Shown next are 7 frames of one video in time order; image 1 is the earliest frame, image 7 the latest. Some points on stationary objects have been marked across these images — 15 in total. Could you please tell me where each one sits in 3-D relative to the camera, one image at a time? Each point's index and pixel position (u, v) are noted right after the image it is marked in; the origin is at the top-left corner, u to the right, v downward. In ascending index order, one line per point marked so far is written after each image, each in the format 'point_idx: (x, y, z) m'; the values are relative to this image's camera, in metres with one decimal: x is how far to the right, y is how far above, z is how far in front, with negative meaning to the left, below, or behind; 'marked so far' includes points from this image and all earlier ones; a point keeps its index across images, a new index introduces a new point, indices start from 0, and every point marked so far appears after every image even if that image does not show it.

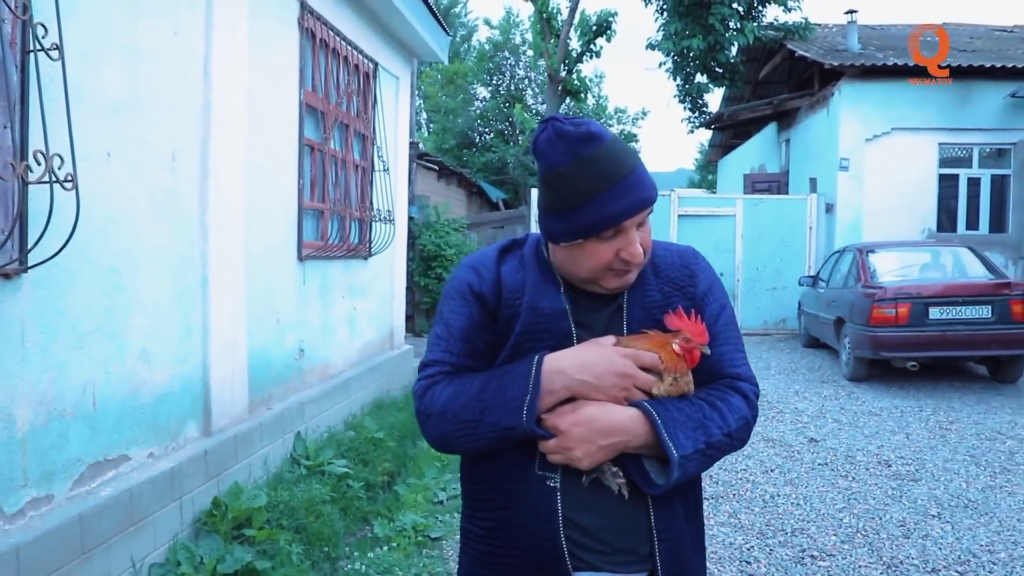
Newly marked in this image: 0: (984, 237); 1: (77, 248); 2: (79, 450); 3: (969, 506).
0: (+6.2, +0.7, +10.9) m
1: (-1.4, +0.1, +2.7) m
2: (-1.4, -0.5, +2.7) m
3: (+2.2, -1.0, +4.0) m
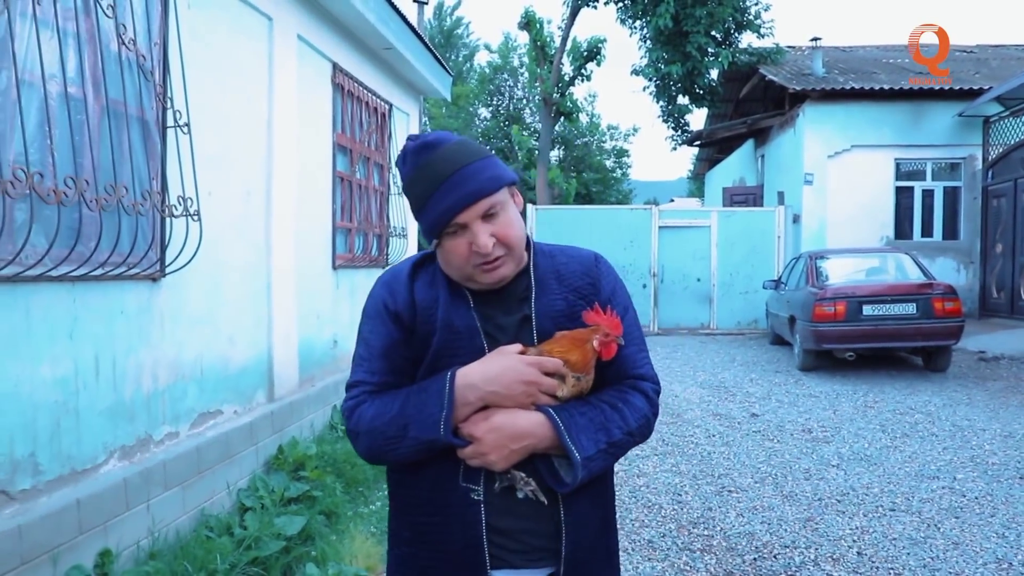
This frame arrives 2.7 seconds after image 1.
0: (+6.1, +0.6, +12.0) m
1: (-1.4, +0.1, +3.8) m
2: (-1.5, -0.5, +3.8) m
3: (+2.2, -1.0, +5.1) m
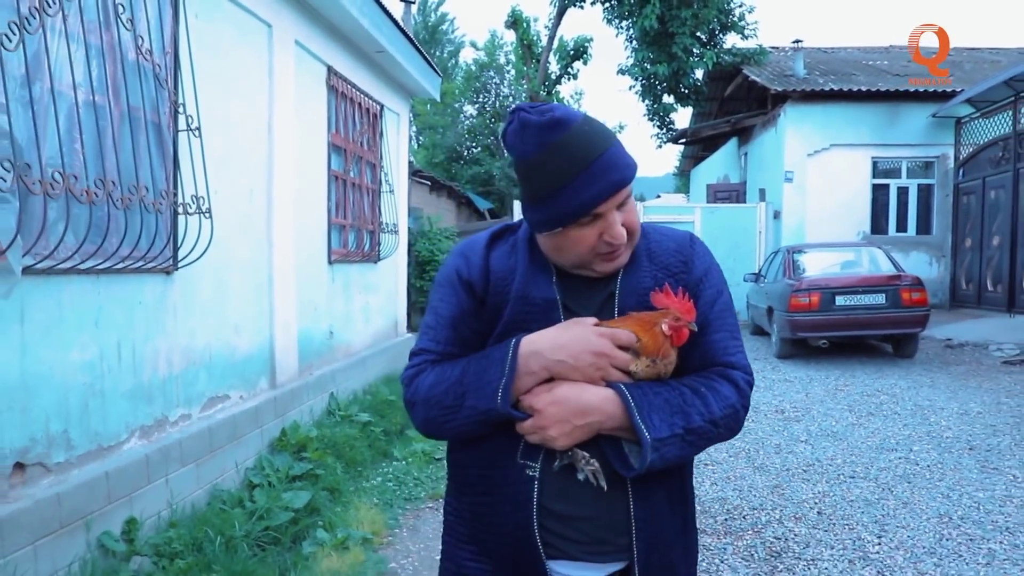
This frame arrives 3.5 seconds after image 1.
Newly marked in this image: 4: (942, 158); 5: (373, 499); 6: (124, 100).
0: (+6.0, +0.7, +12.4) m
1: (-1.5, +0.1, +4.1) m
2: (-1.5, -0.5, +4.1) m
3: (+2.1, -1.0, +5.5) m
4: (+6.3, +2.0, +12.3) m
5: (-0.7, -1.1, +4.4) m
6: (-1.5, +0.8, +3.3) m
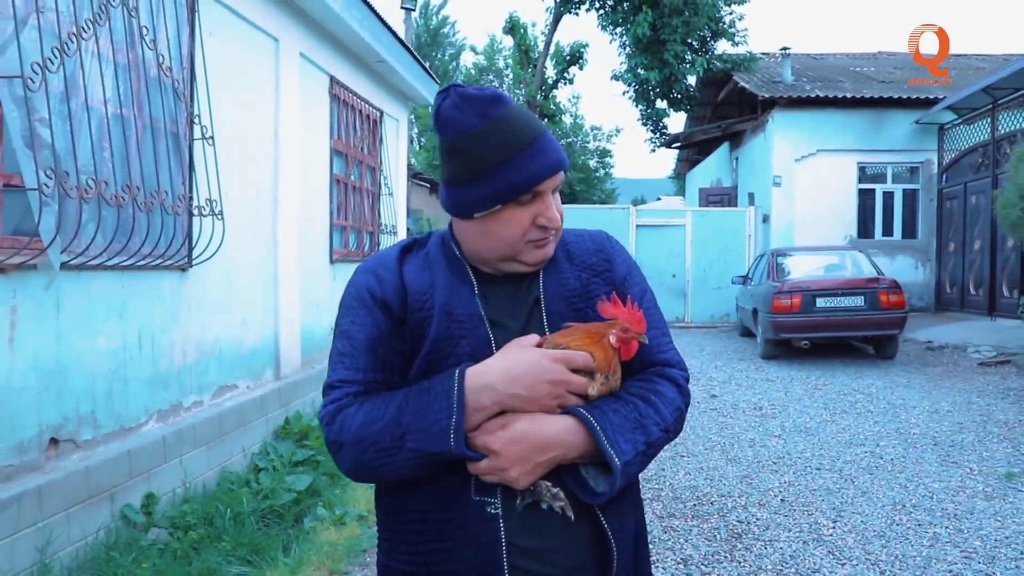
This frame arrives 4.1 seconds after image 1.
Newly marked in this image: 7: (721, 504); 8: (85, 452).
0: (+5.9, +0.7, +12.7) m
1: (-1.5, +0.1, +4.4) m
2: (-1.6, -0.5, +4.4) m
3: (+2.0, -1.0, +5.8) m
4: (+6.3, +1.9, +12.6) m
5: (-0.8, -1.1, +4.7) m
6: (-1.6, +0.8, +3.7) m
7: (+1.0, -1.1, +4.1) m
8: (-1.7, -0.6, +3.3) m
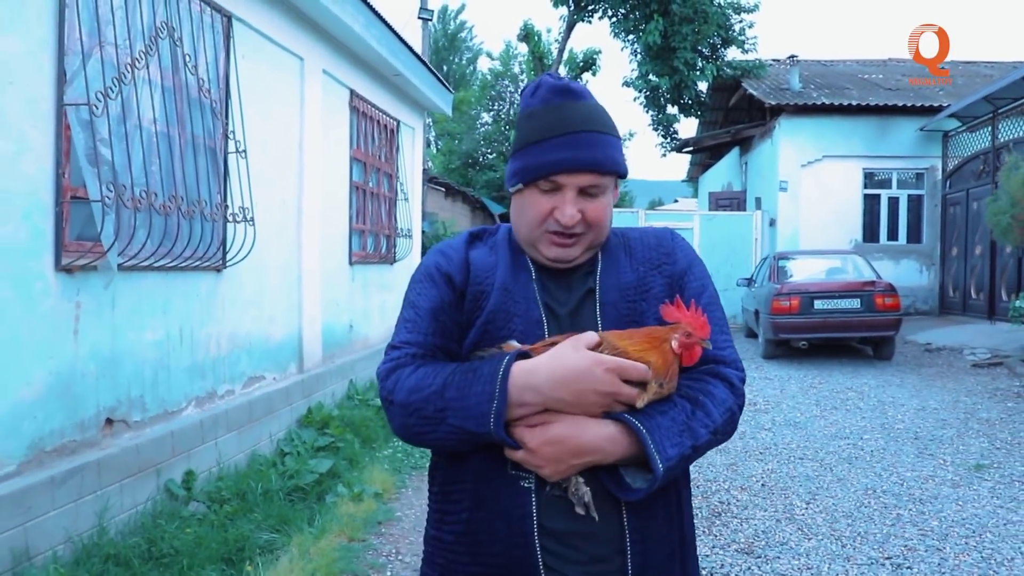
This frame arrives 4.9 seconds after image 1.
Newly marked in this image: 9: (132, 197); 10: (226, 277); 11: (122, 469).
0: (+6.1, +0.6, +13.0) m
1: (-1.5, +0.2, +4.9) m
2: (-1.6, -0.5, +4.8) m
3: (+2.1, -1.0, +6.2) m
4: (+6.5, +1.9, +12.9) m
5: (-0.8, -1.1, +5.1) m
6: (-1.6, +0.8, +4.1) m
7: (+1.0, -1.1, +4.5) m
8: (-1.7, -0.6, +3.7) m
9: (-1.6, +0.4, +3.5) m
10: (-1.6, +0.1, +4.6) m
11: (-1.6, -0.8, +3.5) m
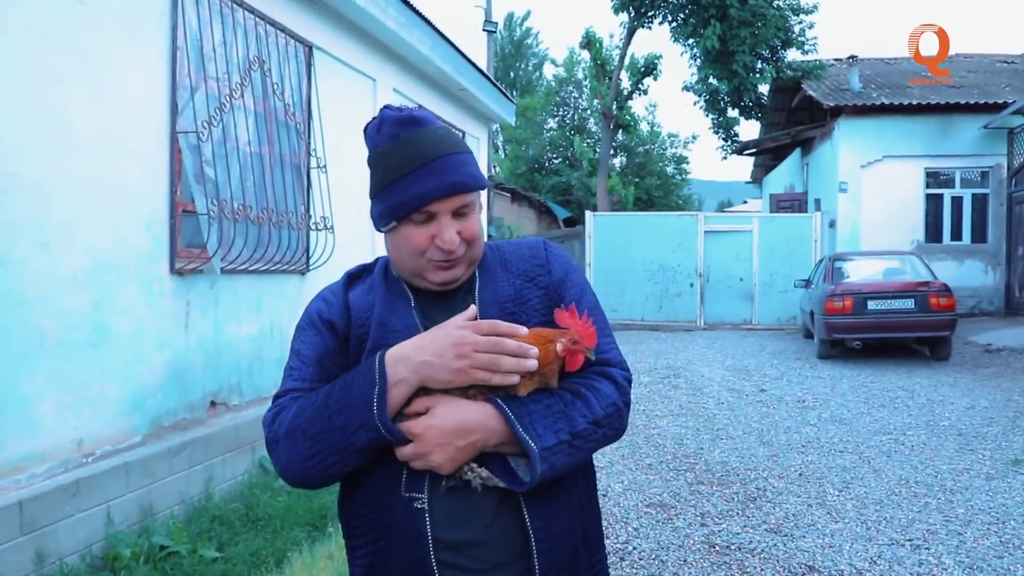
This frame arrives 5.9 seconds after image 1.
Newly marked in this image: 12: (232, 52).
0: (+7.1, +0.6, +12.9) m
1: (-1.2, +0.1, +5.4) m
2: (-1.2, -0.5, +5.4) m
3: (+2.5, -1.0, +6.4) m
4: (+7.4, +1.9, +12.8) m
5: (-0.4, -1.1, +5.6) m
6: (-1.3, +0.8, +4.6) m
7: (+1.4, -1.1, +4.9) m
8: (-1.4, -0.6, +4.3) m
9: (-1.4, +0.4, +4.1) m
10: (-1.2, +0.1, +5.1) m
11: (-1.4, -0.8, +4.0) m
12: (-1.4, +1.2, +4.2) m
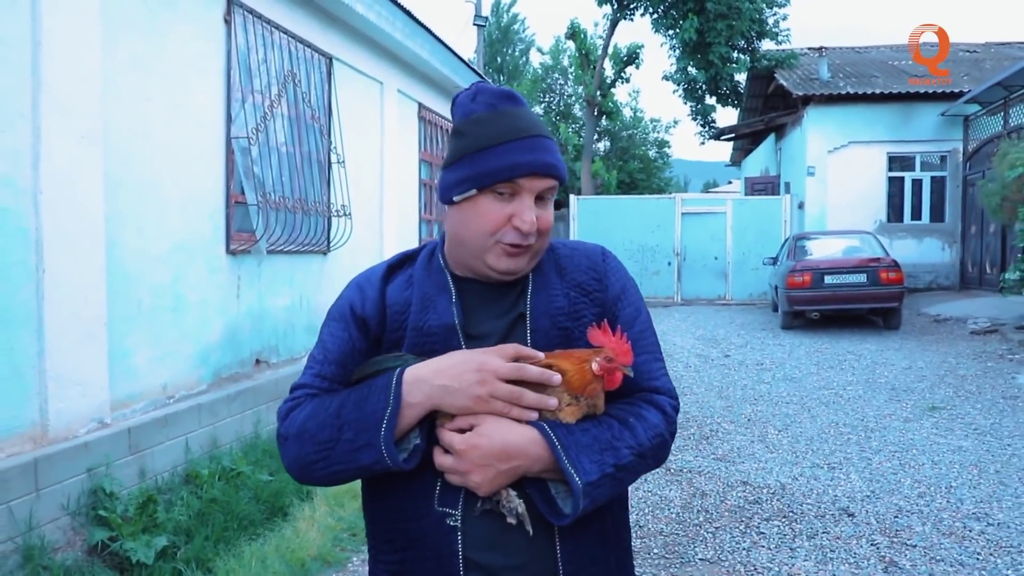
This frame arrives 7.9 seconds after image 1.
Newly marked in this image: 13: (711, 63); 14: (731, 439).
0: (+6.9, +1.0, +13.9) m
1: (-1.2, +0.3, +6.2) m
2: (-1.3, -0.3, +6.2) m
3: (+2.4, -0.8, +7.3) m
4: (+7.3, +2.2, +13.7) m
5: (-0.5, -0.9, +6.4) m
6: (-1.4, +0.9, +5.4) m
7: (+1.3, -0.9, +5.7) m
8: (-1.5, -0.5, +5.1) m
9: (-1.4, +0.5, +4.9) m
10: (-1.3, +0.2, +5.9) m
11: (-1.4, -0.6, +4.9) m
12: (-1.4, +1.3, +5.0) m
13: (+3.9, +4.4, +16.2) m
14: (+1.4, -0.9, +5.2) m
